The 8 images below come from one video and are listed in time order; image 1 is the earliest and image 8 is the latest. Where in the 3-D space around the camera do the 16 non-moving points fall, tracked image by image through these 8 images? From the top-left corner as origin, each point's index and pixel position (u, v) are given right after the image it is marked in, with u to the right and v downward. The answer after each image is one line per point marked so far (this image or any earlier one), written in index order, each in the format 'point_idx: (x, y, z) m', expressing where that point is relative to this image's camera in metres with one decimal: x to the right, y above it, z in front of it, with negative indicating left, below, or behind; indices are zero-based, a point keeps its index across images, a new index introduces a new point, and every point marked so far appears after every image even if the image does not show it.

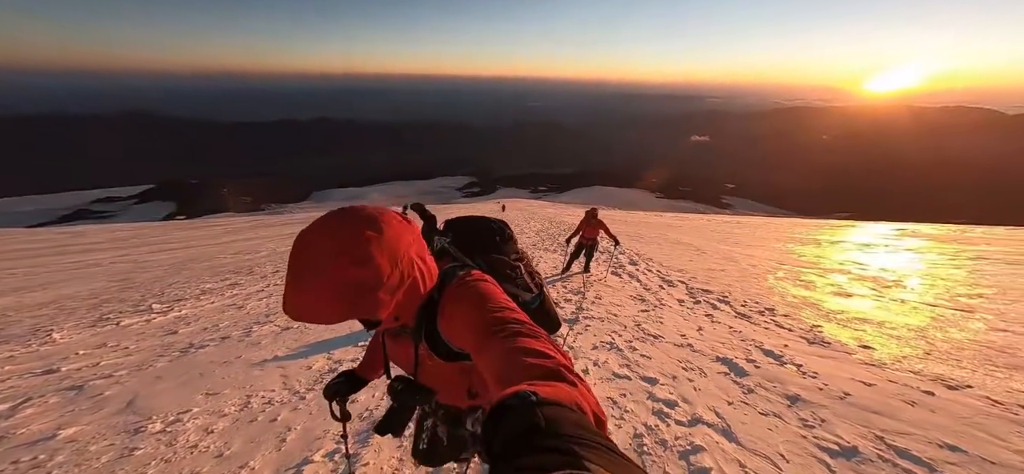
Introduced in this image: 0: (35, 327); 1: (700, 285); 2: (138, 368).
0: (-14.4, -2.7, +11.4) m
1: (+8.7, -2.2, +17.4) m
2: (-8.5, -3.0, +8.7) m
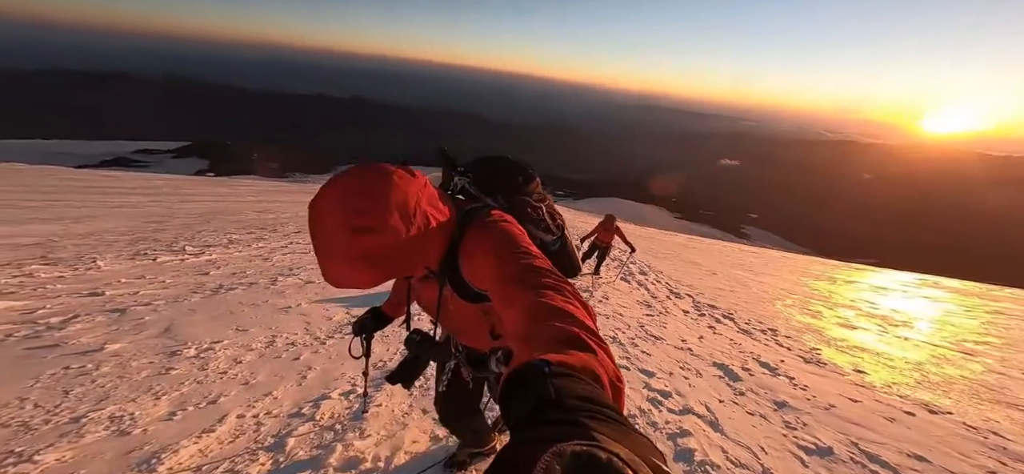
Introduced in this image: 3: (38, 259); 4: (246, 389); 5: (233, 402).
0: (-14.0, -0.5, +12.3) m
1: (+9.1, -3.0, +17.5) m
2: (-8.3, -1.6, +9.4) m
3: (-13.8, -0.6, +11.4) m
4: (-4.4, -2.5, +6.2) m
5: (-4.3, -2.6, +5.8) m
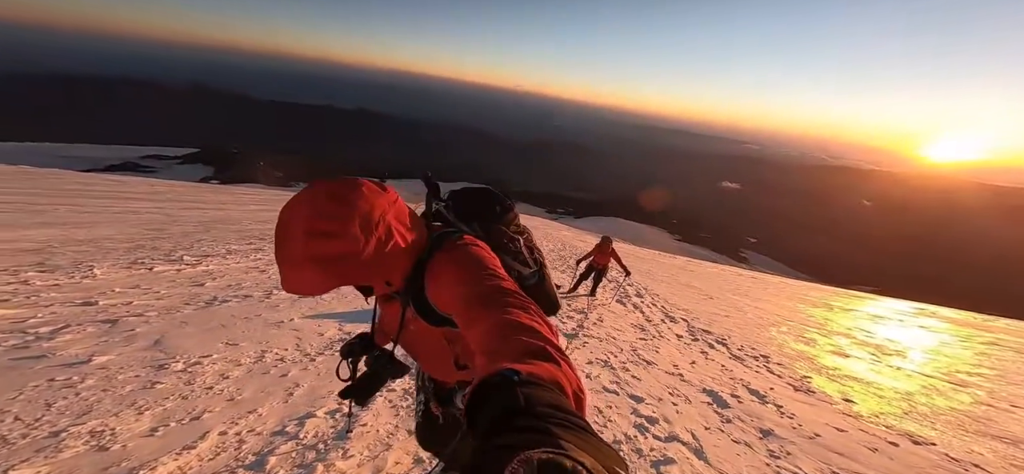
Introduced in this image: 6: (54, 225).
0: (-14.2, -0.7, +12.3) m
1: (+8.8, -4.1, +17.5) m
2: (-8.5, -1.8, +9.4) m
3: (-14.0, -0.8, +11.5) m
4: (-4.6, -2.8, +6.2) m
5: (-4.5, -2.8, +5.8) m
6: (-20.6, +0.6, +17.2) m
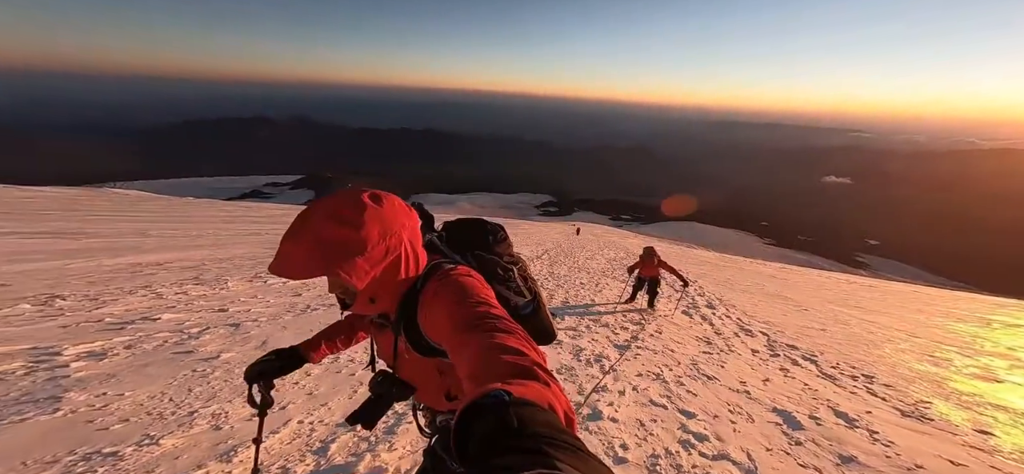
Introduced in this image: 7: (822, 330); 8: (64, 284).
0: (-12.2, -1.5, +15.1) m
1: (+11.4, -4.3, +15.7) m
2: (-7.1, -2.4, +11.1) m
3: (-12.1, -1.5, +14.2) m
4: (-3.9, -3.1, +7.2) m
5: (-3.9, -3.1, +6.8) m
6: (-17.6, -0.5, +21.1) m
7: (+16.2, -4.8, +19.7) m
8: (-13.6, -1.4, +11.6) m
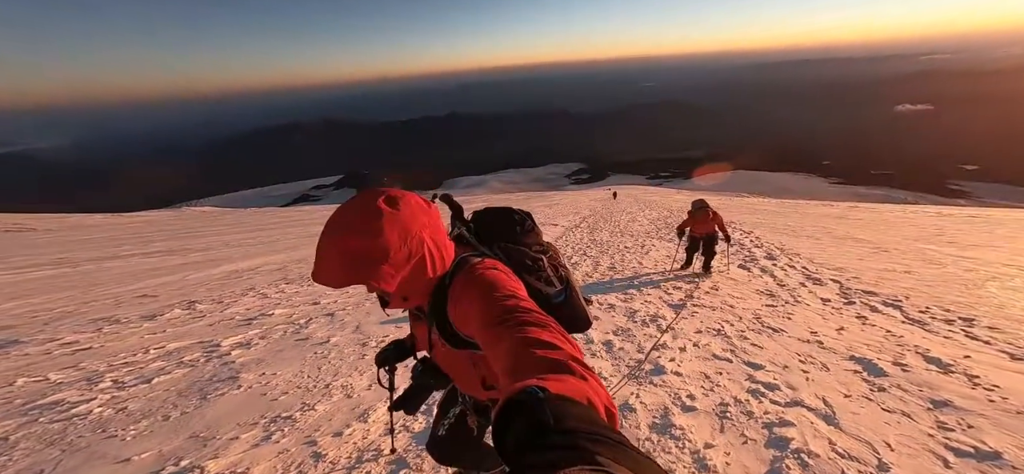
0: (-9.9, -1.7, +17.0) m
1: (+13.8, -1.9, +14.9) m
2: (-5.3, -2.3, +12.4) m
3: (-9.9, -1.8, +16.1) m
4: (-2.4, -3.0, +8.2) m
5: (-2.5, -3.0, +7.8) m
6: (-14.7, -0.8, +23.6) m
7: (+19.0, -1.7, +18.2) m
8: (-11.7, -2.0, +13.7) m
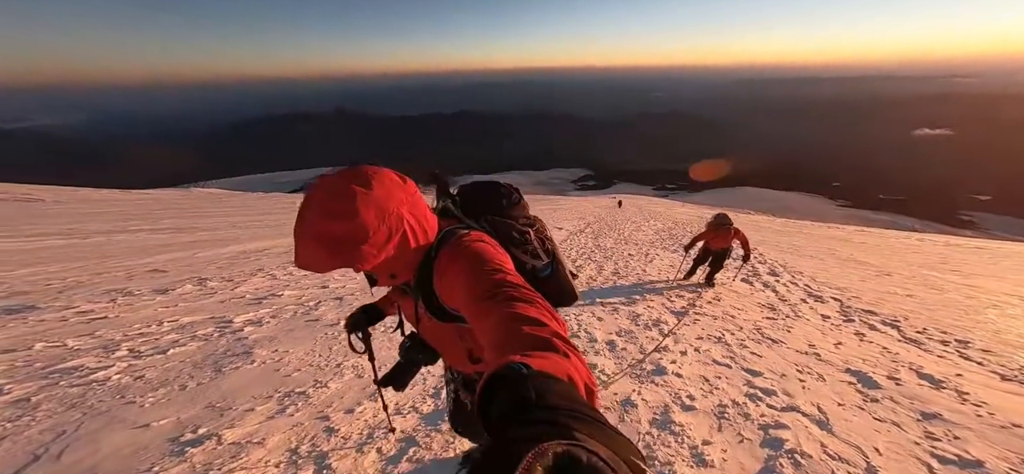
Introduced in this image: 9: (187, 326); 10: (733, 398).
0: (-9.7, -1.0, +17.2) m
1: (+13.9, -2.7, +15.0) m
2: (-5.1, -1.9, +12.7) m
3: (-9.7, -1.1, +16.3) m
4: (-2.4, -2.7, +8.4) m
5: (-2.4, -2.8, +8.0) m
6: (-14.4, +0.1, +23.8) m
7: (+19.2, -2.8, +18.4) m
8: (-11.5, -1.2, +14.0) m
9: (-7.8, -2.1, +9.1) m
10: (+3.7, -2.7, +6.4) m
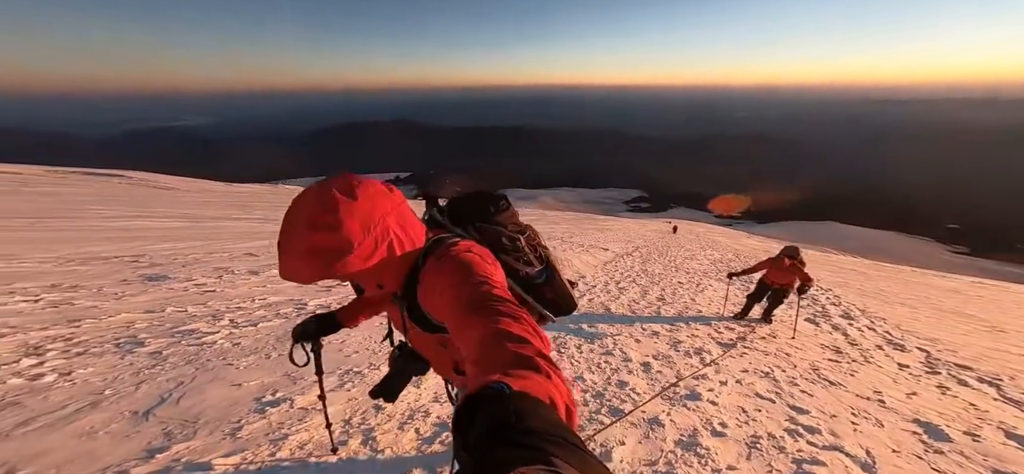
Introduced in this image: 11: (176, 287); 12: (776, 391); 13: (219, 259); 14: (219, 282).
0: (-7.4, -0.9, +18.9) m
1: (+15.5, -4.4, +13.3) m
2: (-3.6, -2.0, +13.7) m
3: (-7.5, -1.0, +18.0) m
4: (-1.5, -2.8, +9.1) m
5: (-1.6, -2.9, +8.7) m
6: (-11.0, +0.3, +26.1) m
7: (+21.2, -5.0, +15.8) m
8: (-9.6, -0.8, +15.9) m
9: (-6.7, -1.9, +10.5) m
10: (+4.2, -3.2, +6.2) m
11: (-10.0, -1.5, +11.1) m
12: (+5.6, -3.3, +7.9) m
13: (-11.2, -0.8, +14.3) m
14: (-9.3, -1.4, +11.8) m
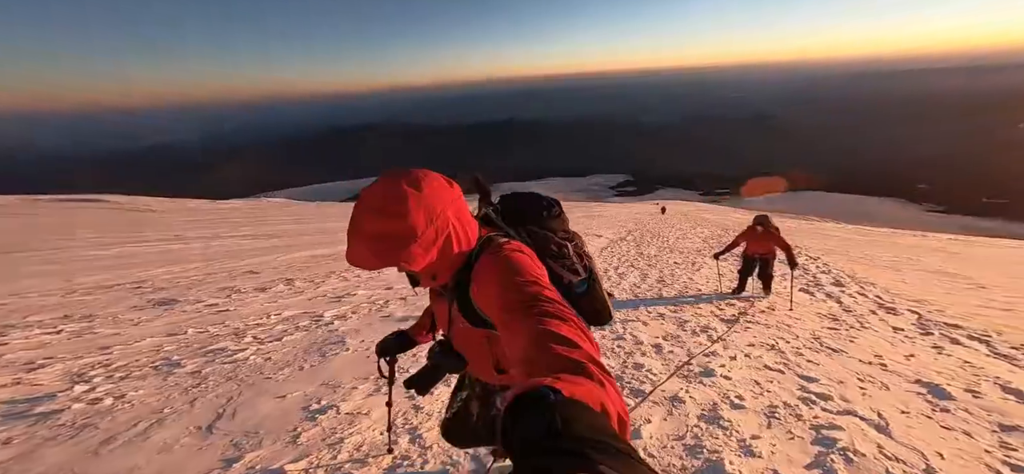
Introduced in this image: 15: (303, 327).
0: (-7.4, -1.3, +18.8) m
1: (+15.8, -3.0, +13.8) m
2: (-3.4, -2.1, +13.7) m
3: (-7.5, -1.3, +17.9) m
4: (-1.2, -2.8, +9.2) m
5: (-1.3, -2.9, +8.8) m
6: (-11.3, -0.2, +25.9) m
7: (+21.4, -3.2, +16.5) m
8: (-9.6, -1.4, +15.8) m
9: (-6.5, -2.3, +10.5) m
10: (+4.7, -2.8, +6.4) m
11: (-9.8, -2.1, +11.0) m
12: (+6.0, -2.7, +8.2) m
13: (-11.1, -1.5, +14.1) m
14: (-9.1, -2.0, +11.7) m
15: (-5.8, -2.3, +9.9) m
